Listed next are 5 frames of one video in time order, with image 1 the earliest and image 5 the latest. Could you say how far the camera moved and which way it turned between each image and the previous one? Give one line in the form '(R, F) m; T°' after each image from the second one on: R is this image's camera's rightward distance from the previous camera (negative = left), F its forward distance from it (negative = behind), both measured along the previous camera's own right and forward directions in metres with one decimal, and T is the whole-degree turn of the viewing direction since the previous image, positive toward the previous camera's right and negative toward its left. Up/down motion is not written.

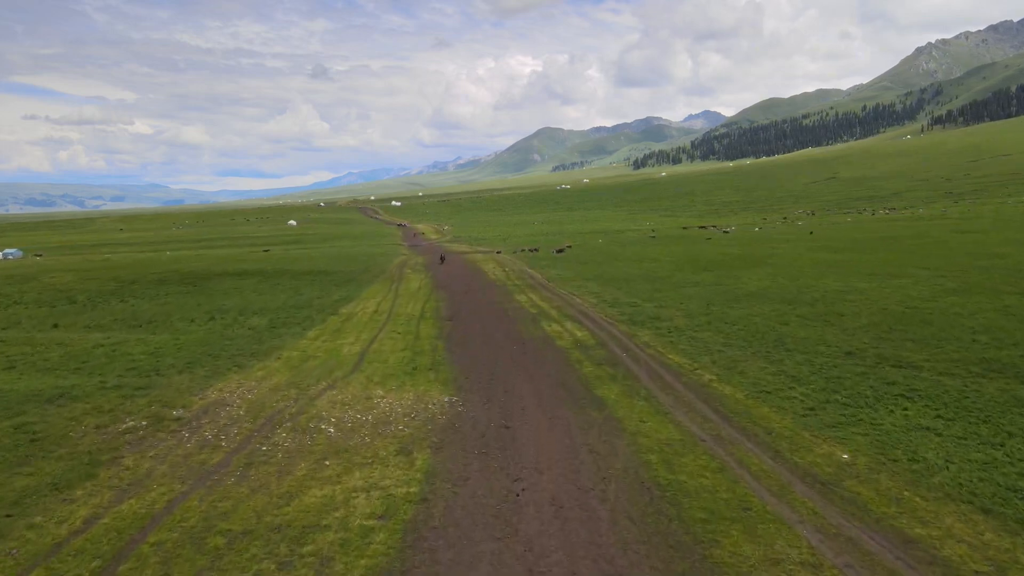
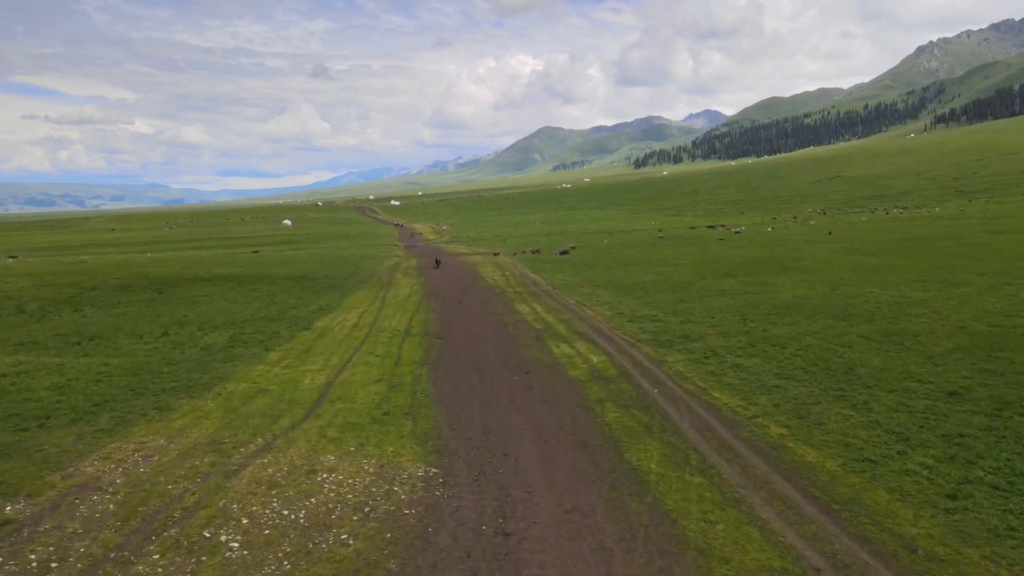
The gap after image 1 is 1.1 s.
(0.0, +5.9) m; 0°
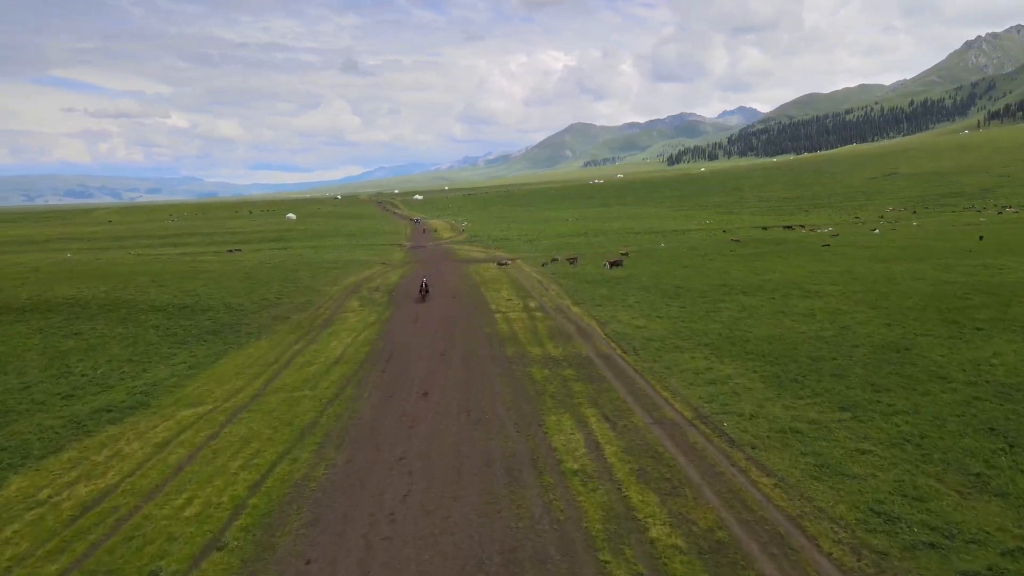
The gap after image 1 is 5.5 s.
(0.0, +25.3) m; -2°
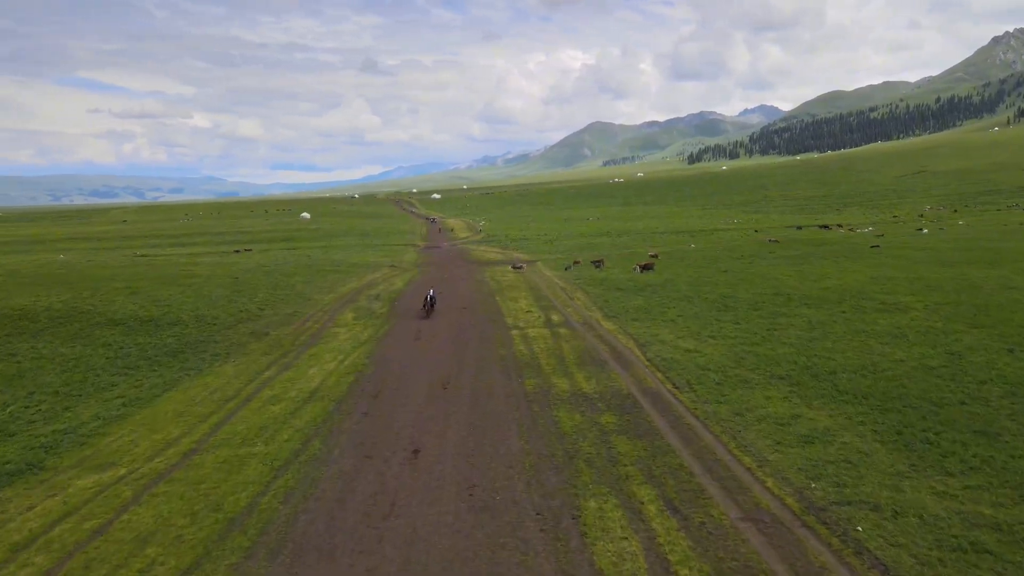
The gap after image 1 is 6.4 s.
(-0.1, +5.6) m; -1°
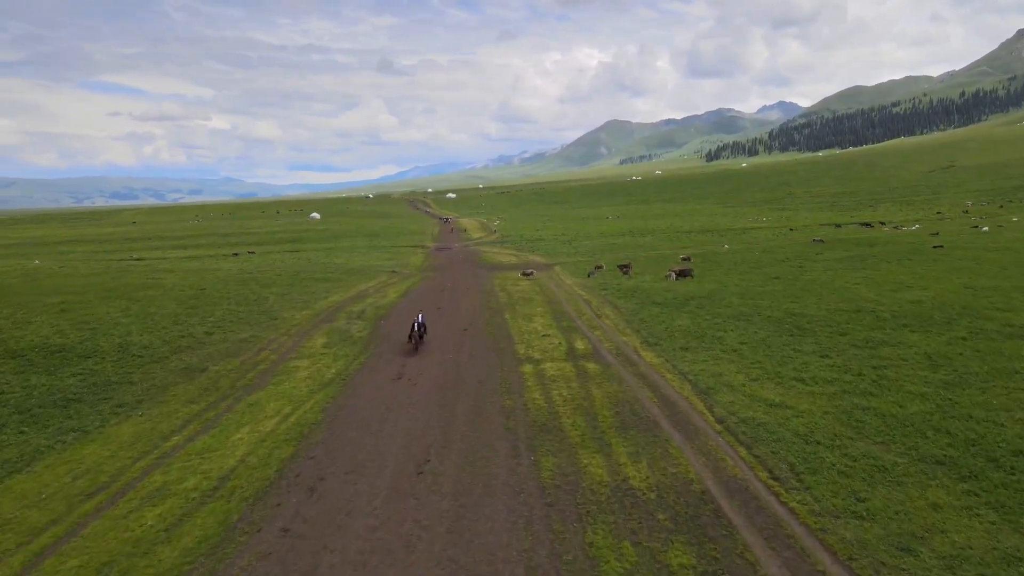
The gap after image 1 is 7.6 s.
(+0.2, +7.2) m; -1°
